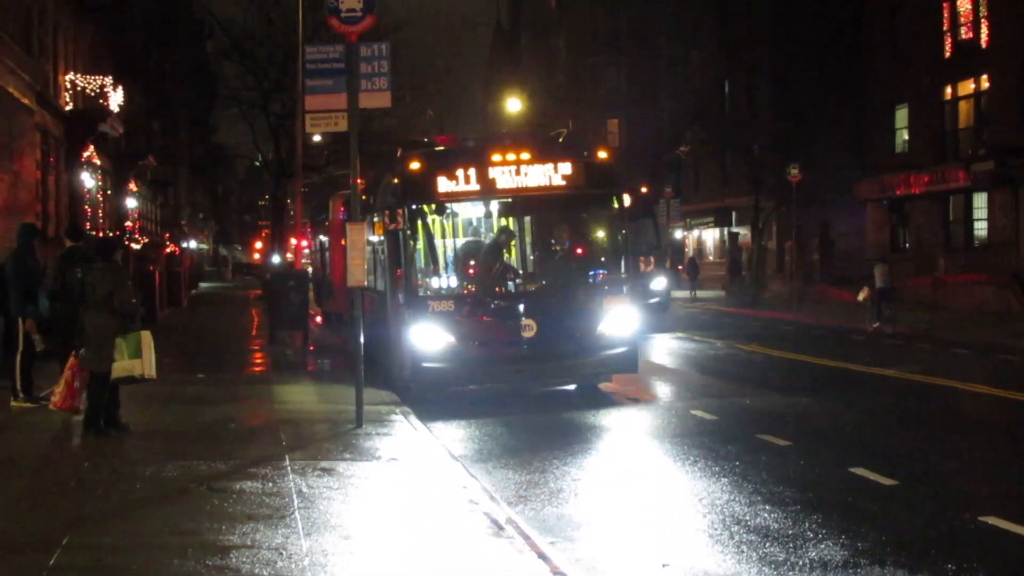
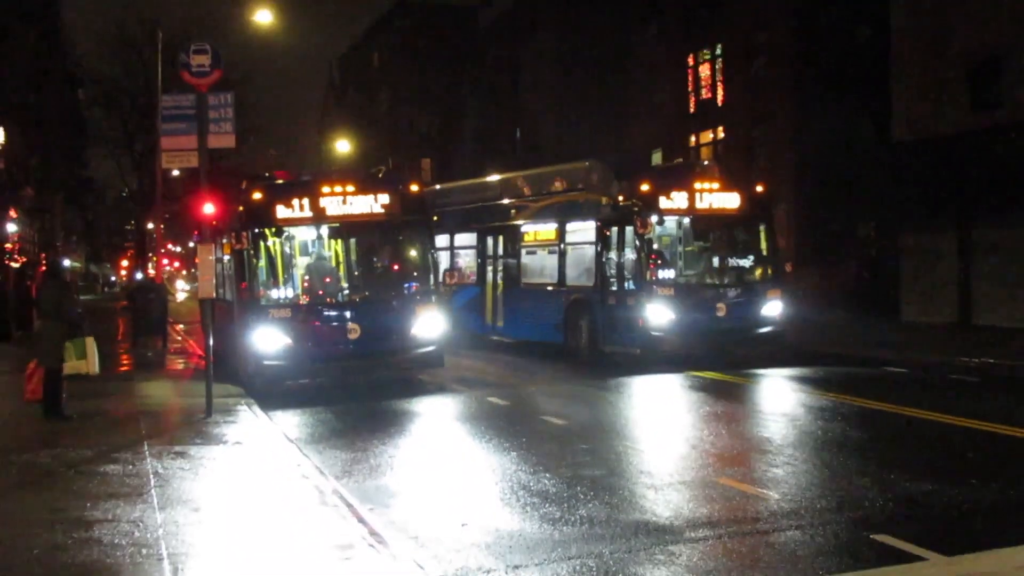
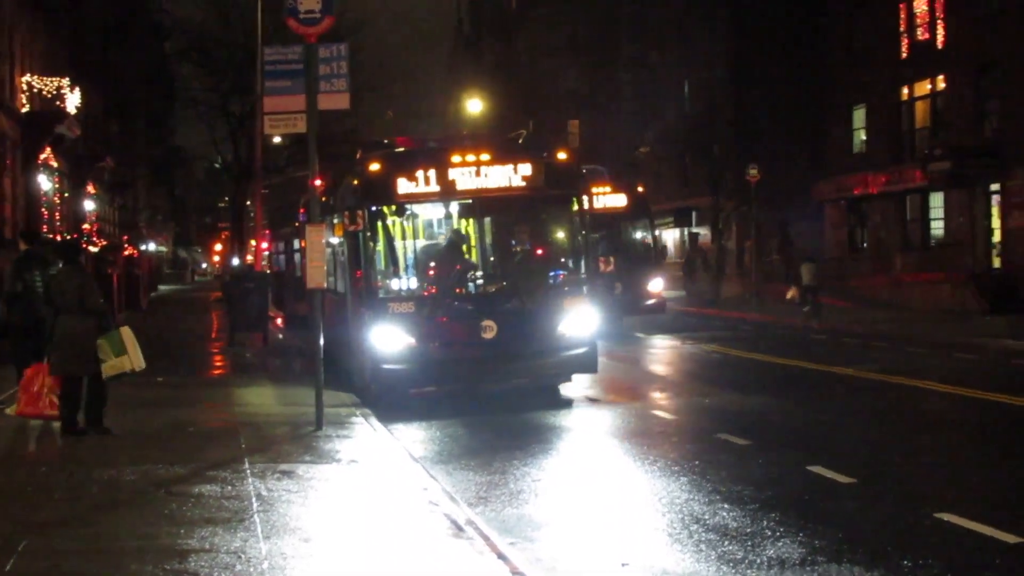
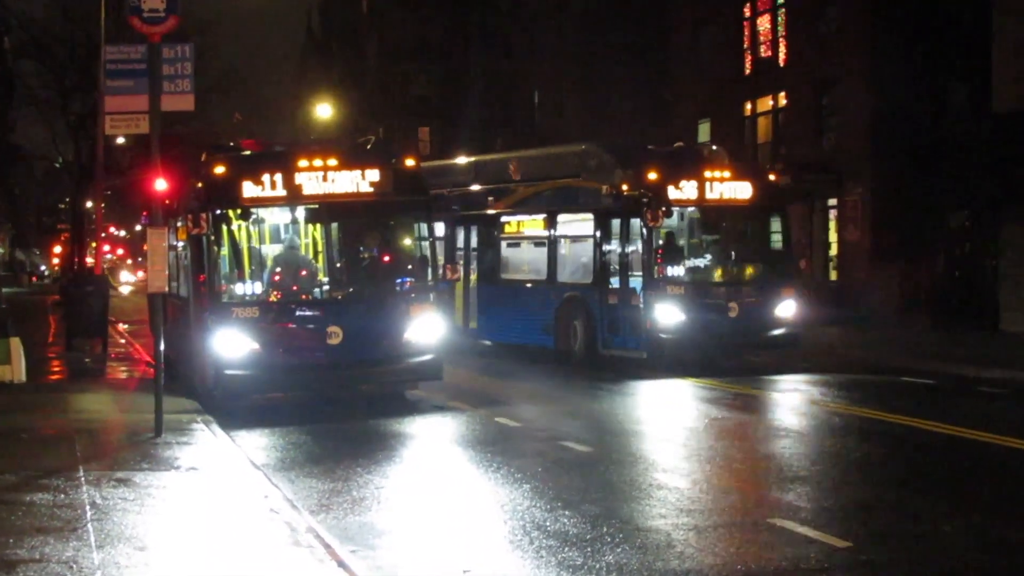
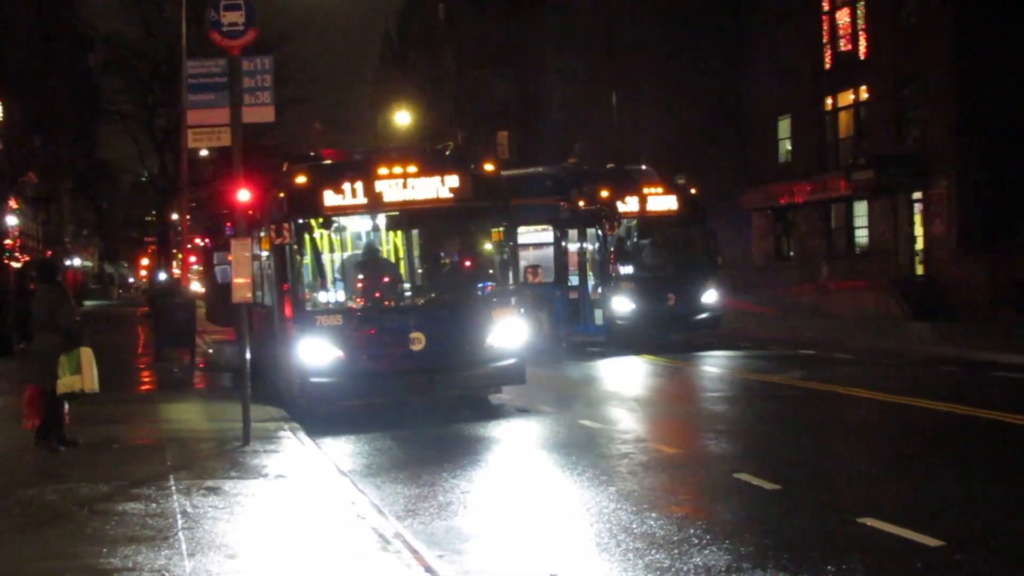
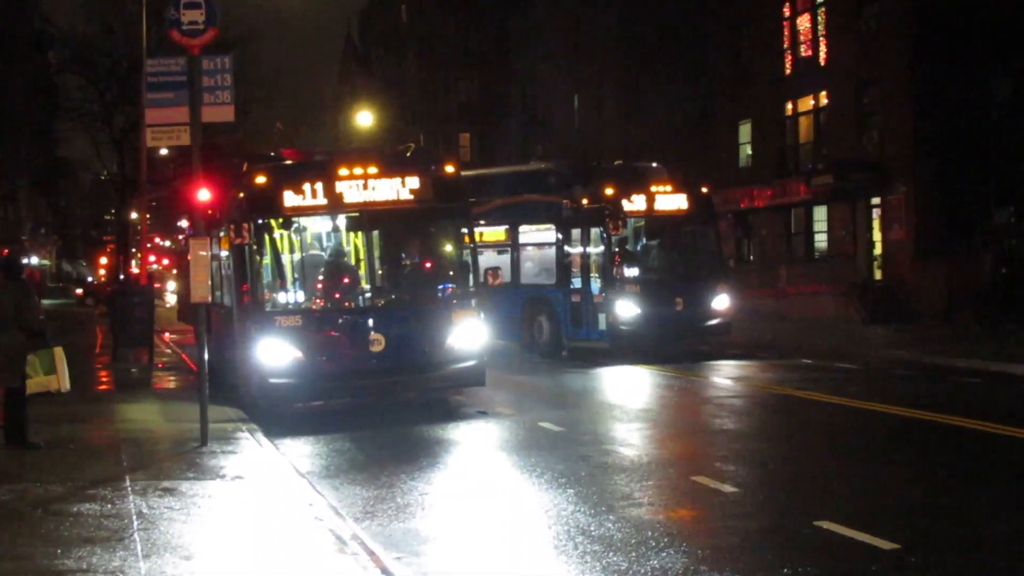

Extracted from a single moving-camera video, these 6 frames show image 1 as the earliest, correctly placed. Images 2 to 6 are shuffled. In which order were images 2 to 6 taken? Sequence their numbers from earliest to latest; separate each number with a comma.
3, 5, 6, 4, 2
